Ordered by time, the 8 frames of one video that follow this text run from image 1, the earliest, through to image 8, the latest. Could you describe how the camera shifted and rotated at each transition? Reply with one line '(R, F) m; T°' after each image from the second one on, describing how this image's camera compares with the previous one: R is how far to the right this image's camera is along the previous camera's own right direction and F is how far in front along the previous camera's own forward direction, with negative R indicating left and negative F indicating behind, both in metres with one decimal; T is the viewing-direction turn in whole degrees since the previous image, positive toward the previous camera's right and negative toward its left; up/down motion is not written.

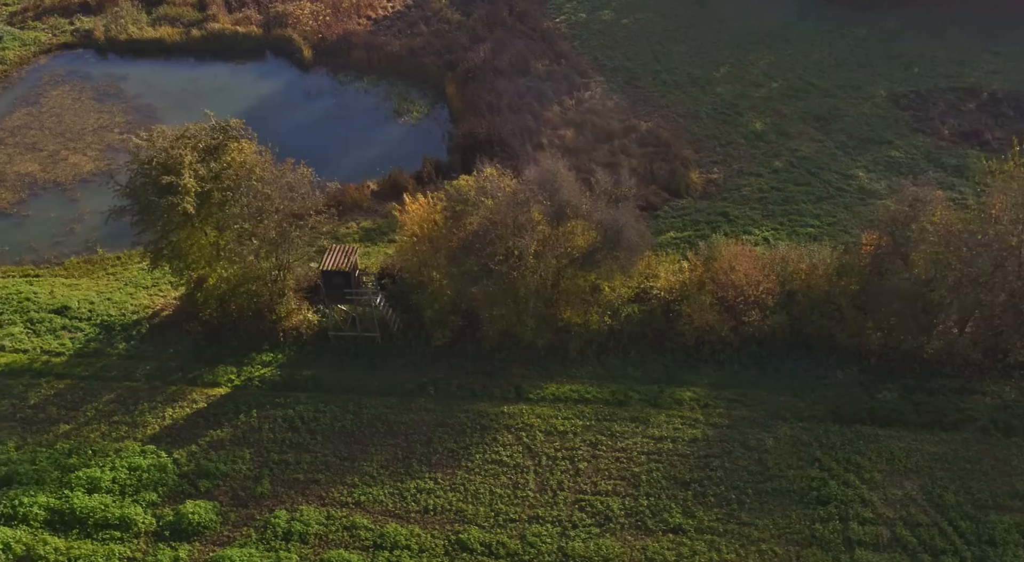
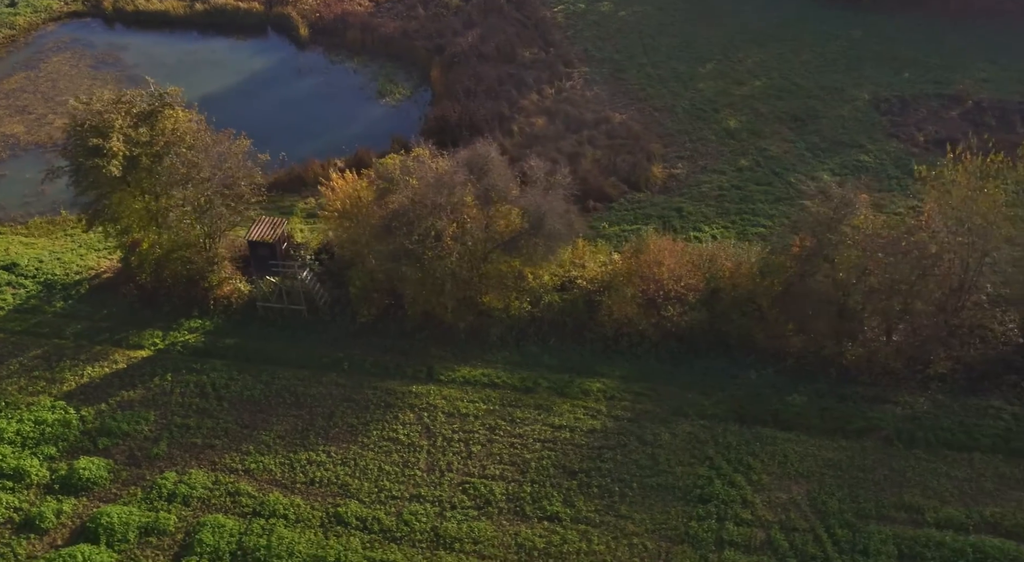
(+5.4, +0.3) m; -3°
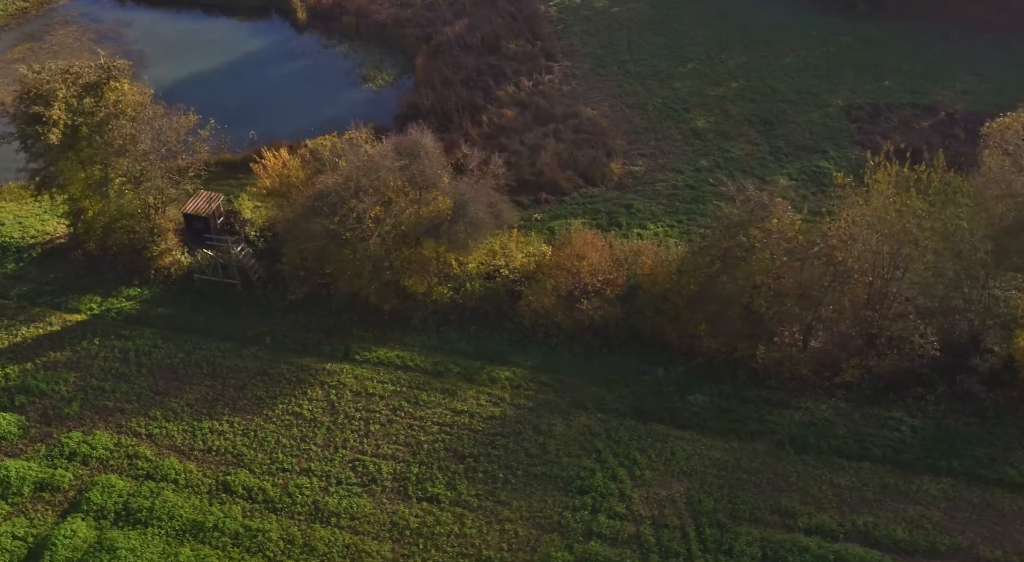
(+5.2, -0.2) m; -3°
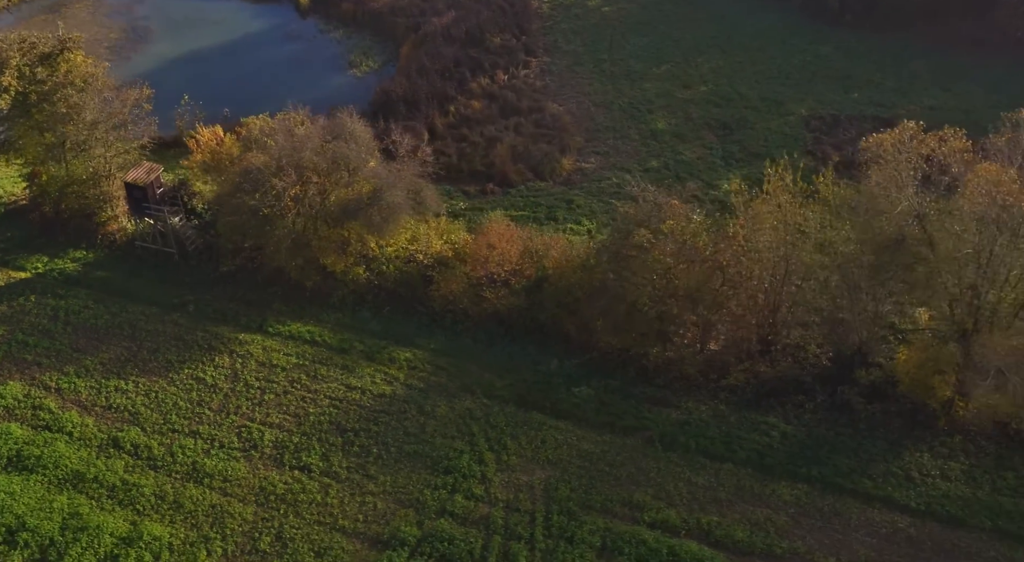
(+6.1, -0.7) m; -4°
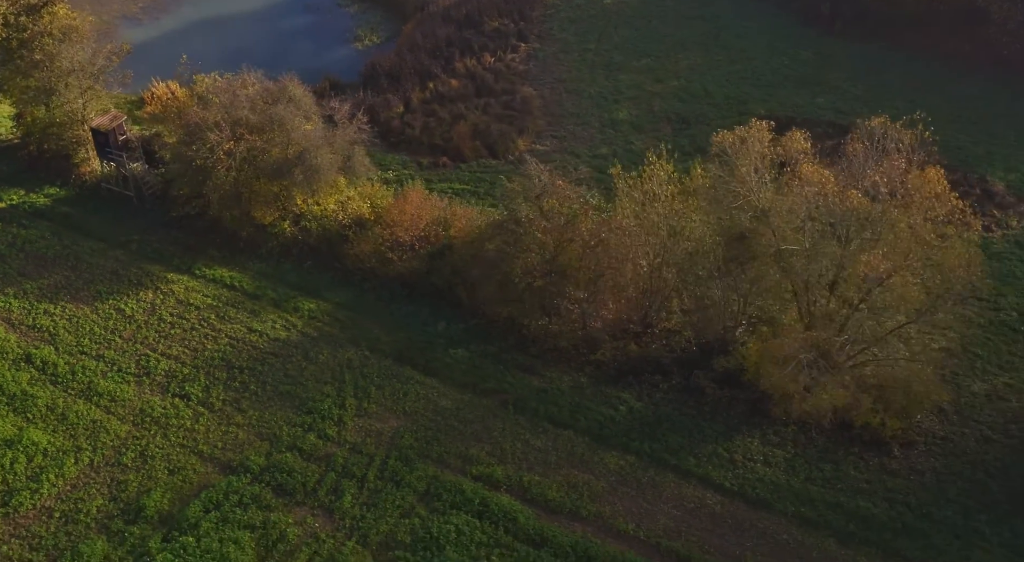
(+7.9, -1.6) m; -5°
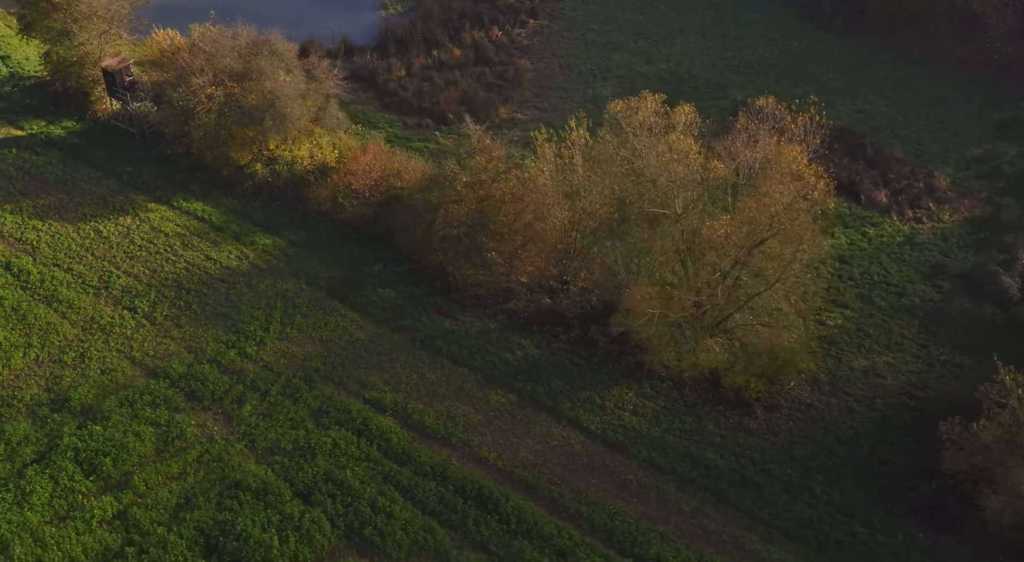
(+6.8, -2.1) m; -5°
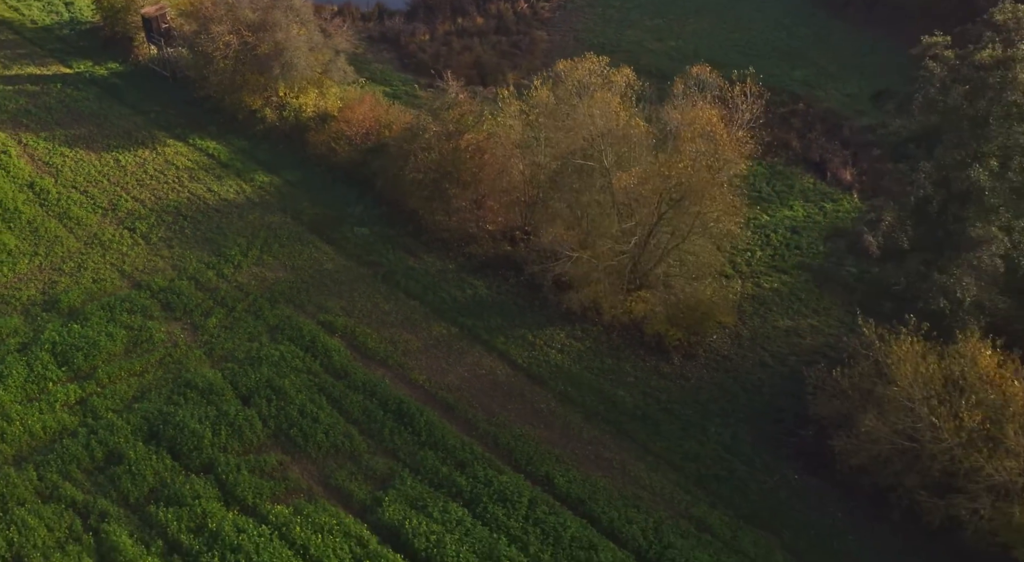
(+5.3, -2.3) m; -5°
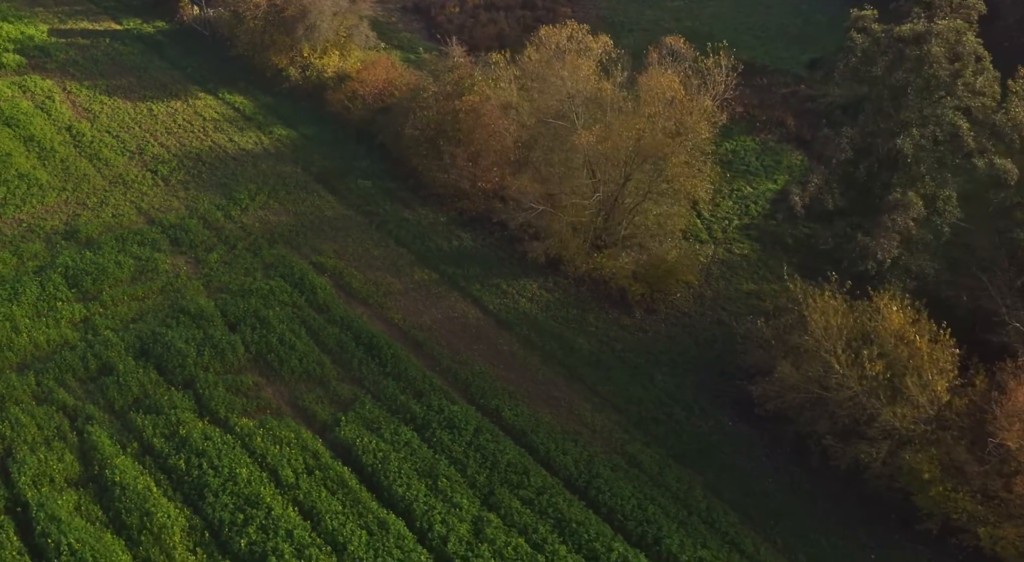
(+3.6, -2.0) m; -4°
